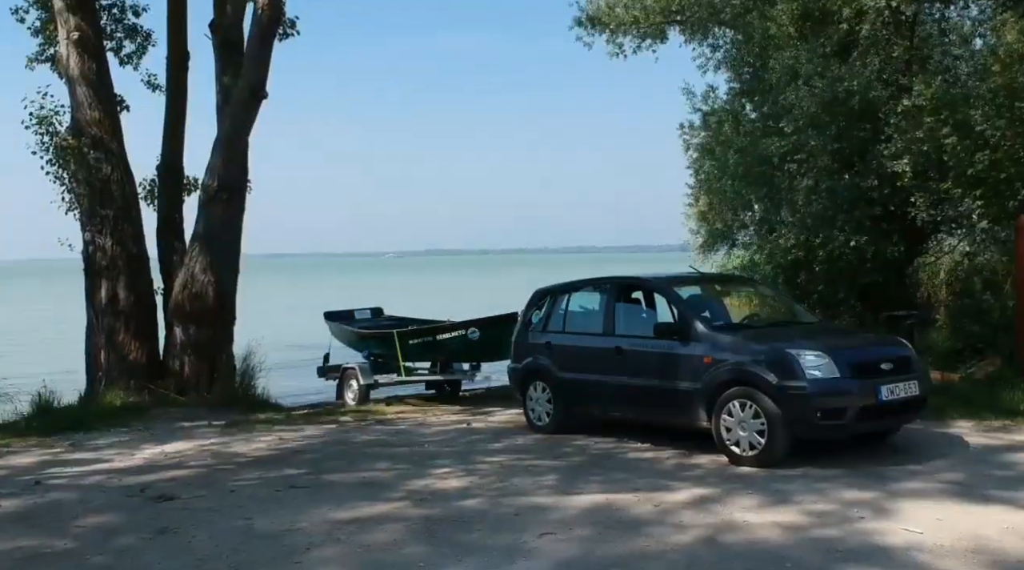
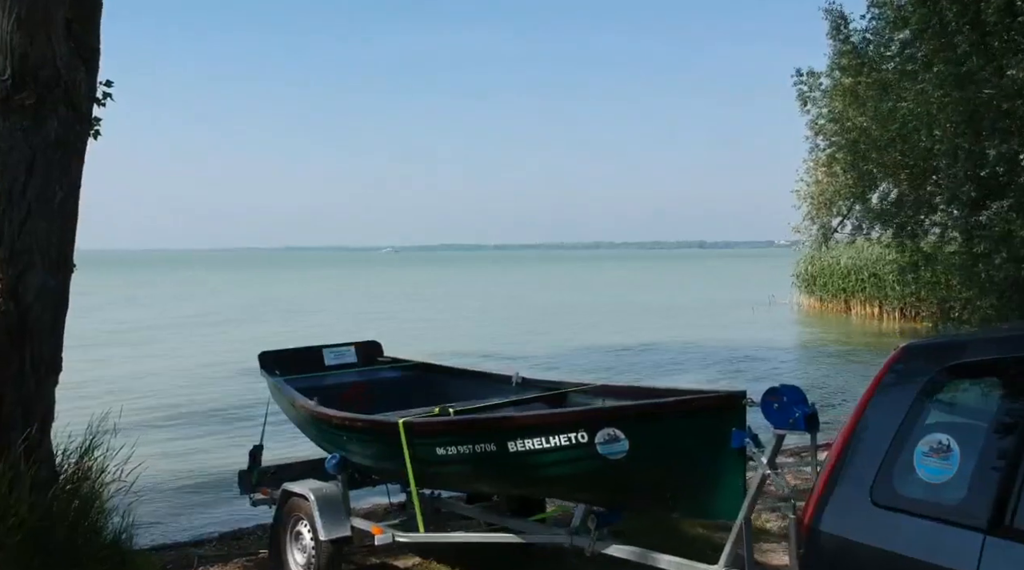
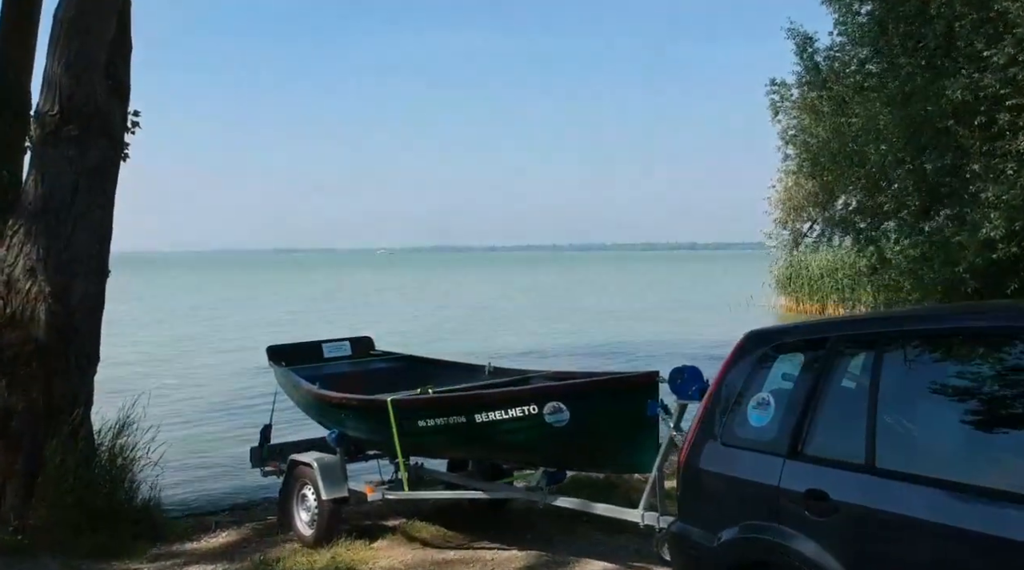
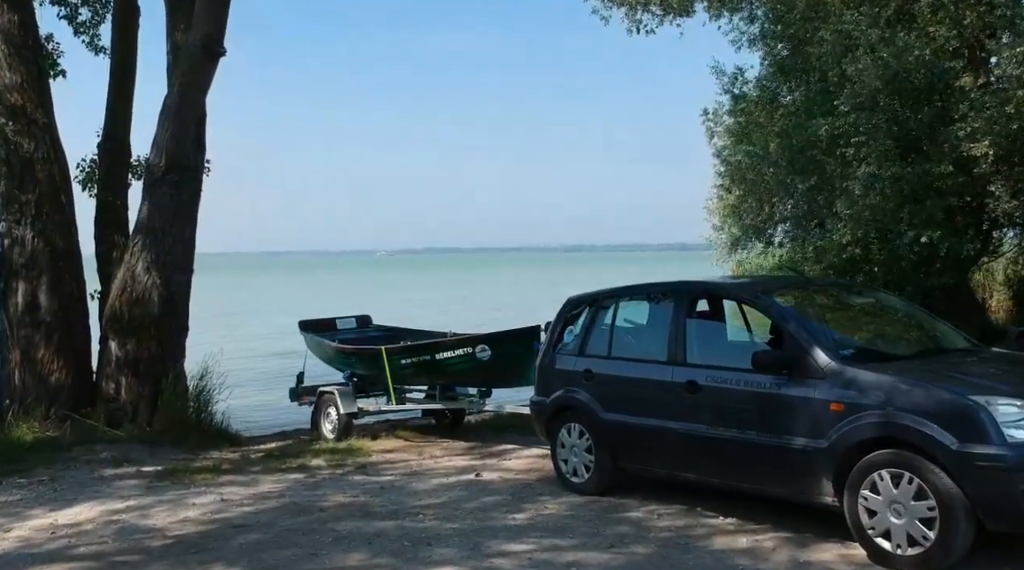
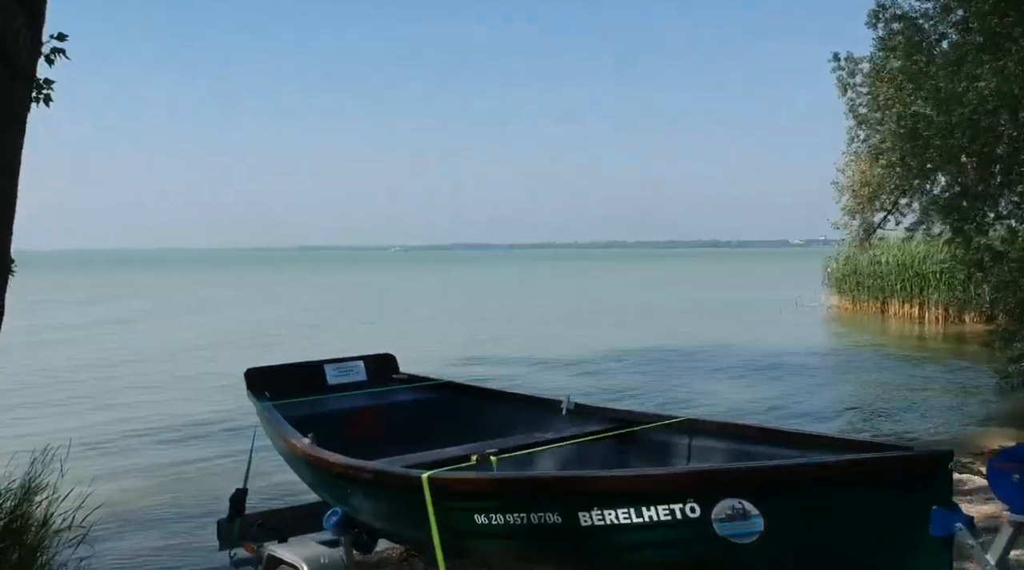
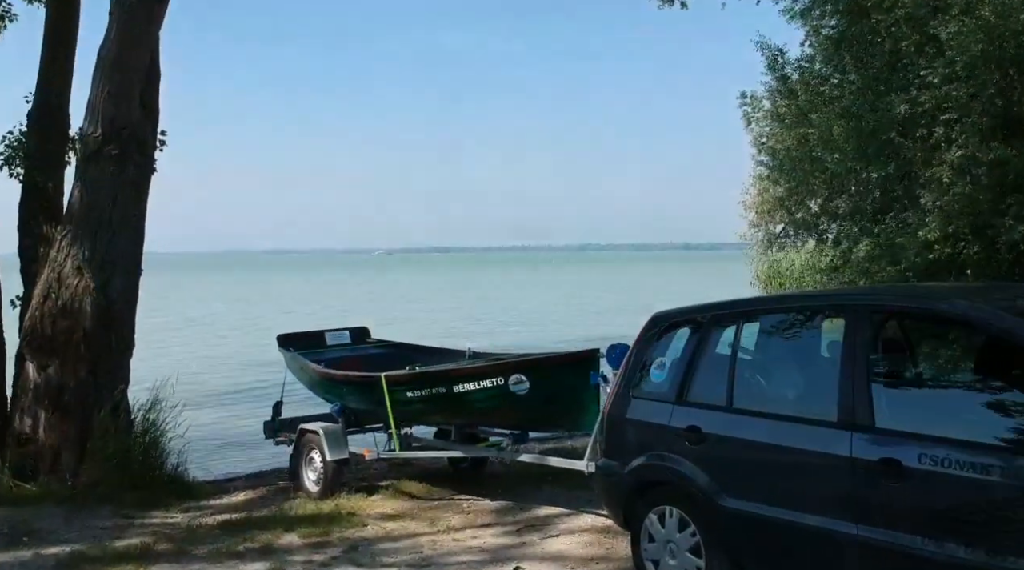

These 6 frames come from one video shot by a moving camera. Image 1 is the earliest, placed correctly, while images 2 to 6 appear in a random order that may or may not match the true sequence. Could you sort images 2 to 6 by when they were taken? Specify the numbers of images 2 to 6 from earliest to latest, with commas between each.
4, 6, 3, 2, 5
